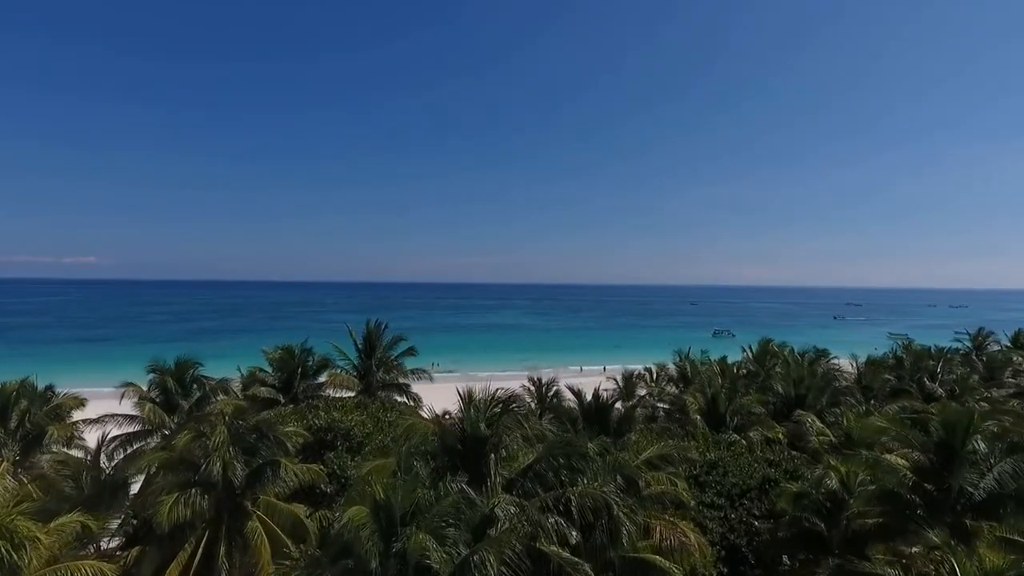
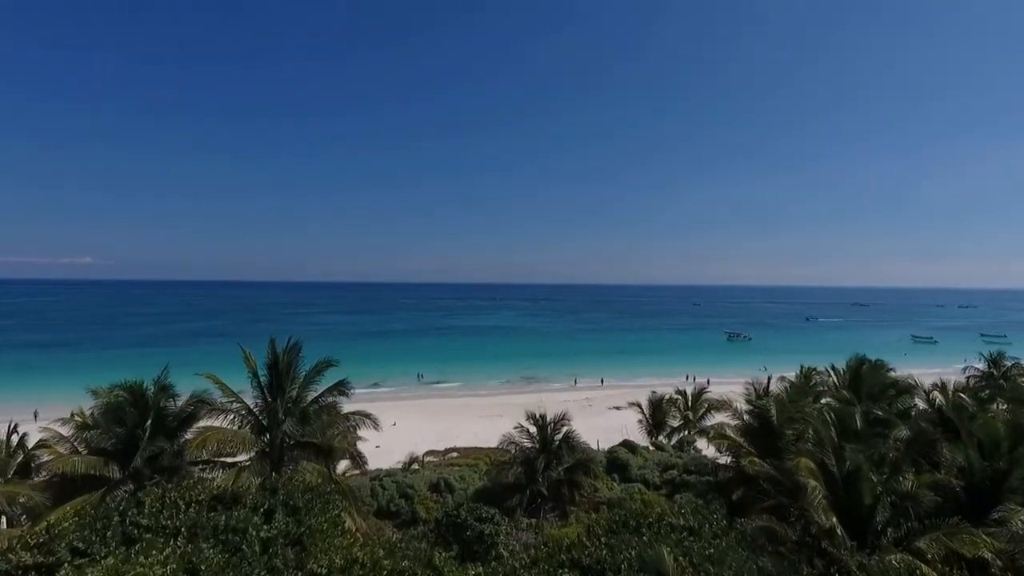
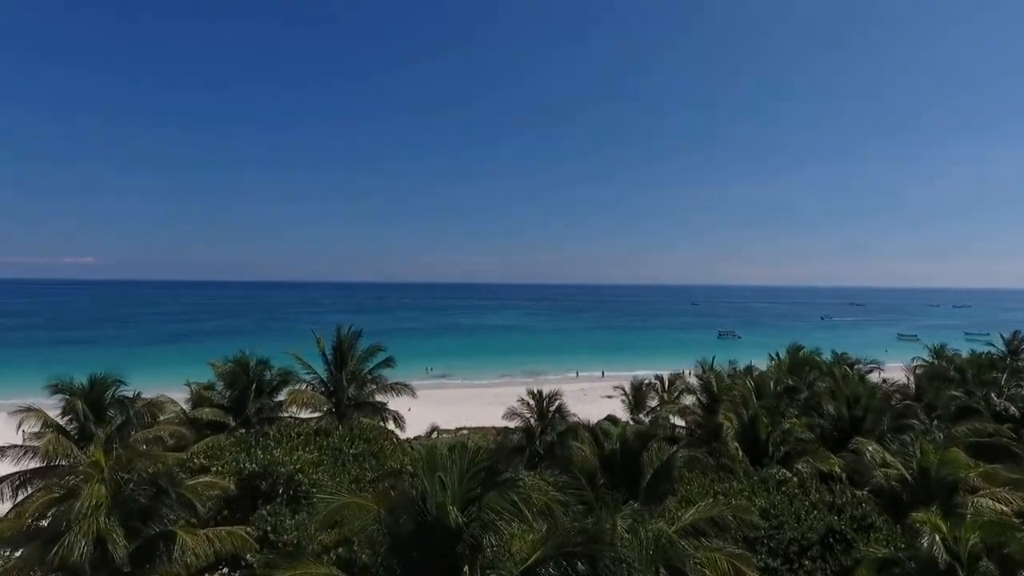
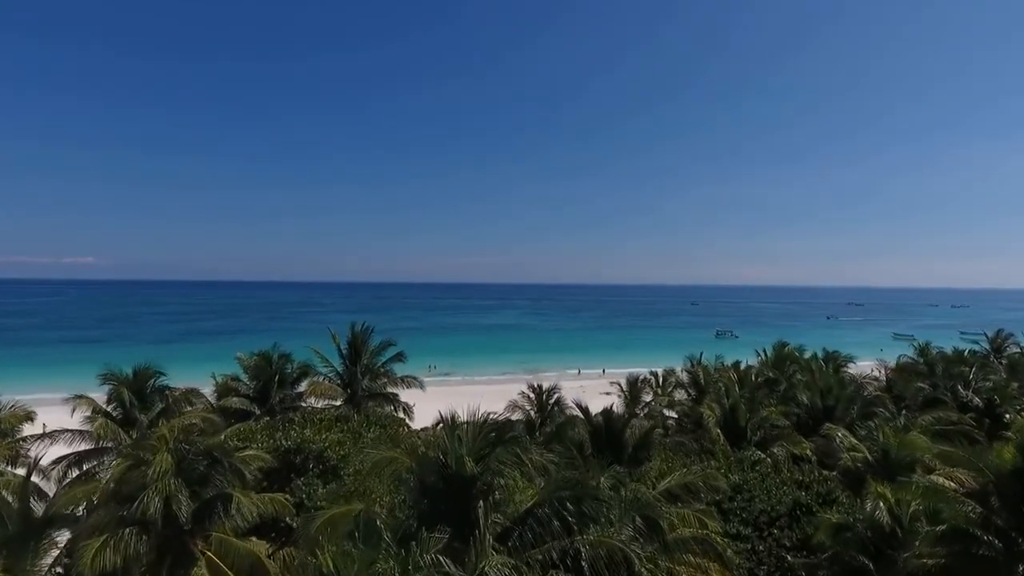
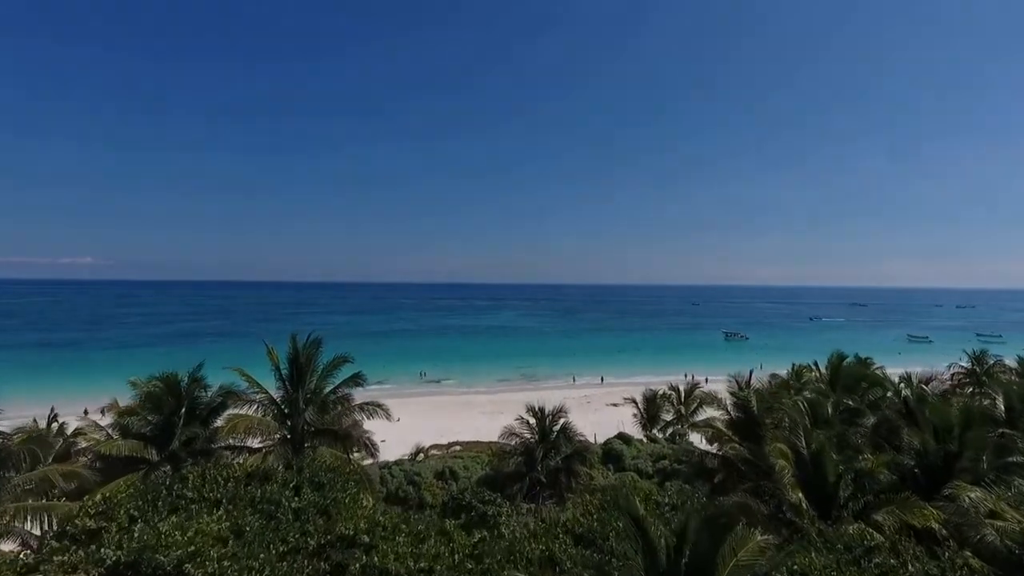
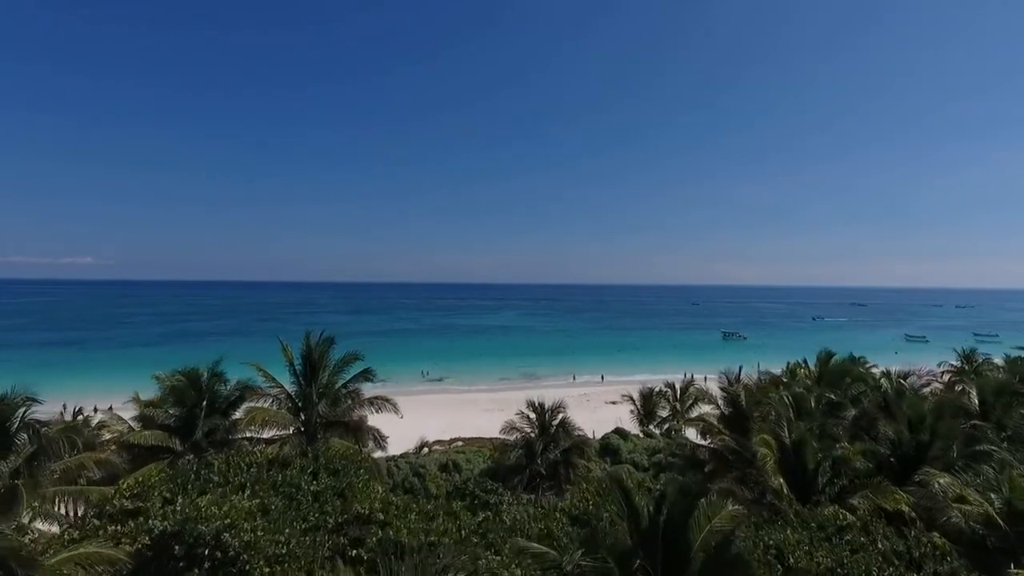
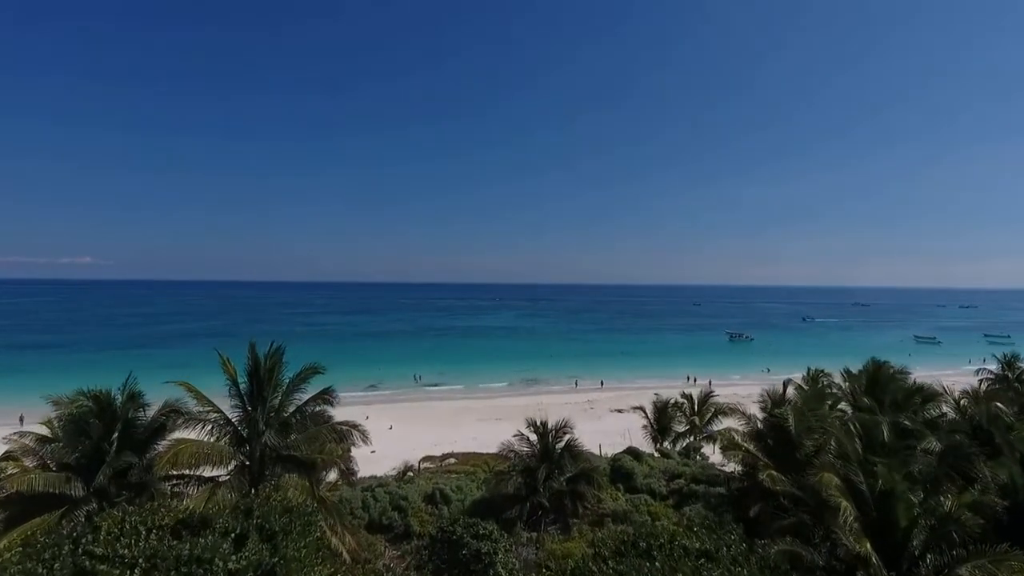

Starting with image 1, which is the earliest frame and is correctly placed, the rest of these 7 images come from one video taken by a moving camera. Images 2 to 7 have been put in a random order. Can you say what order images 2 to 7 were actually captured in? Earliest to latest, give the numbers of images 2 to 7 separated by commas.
4, 3, 6, 5, 2, 7
